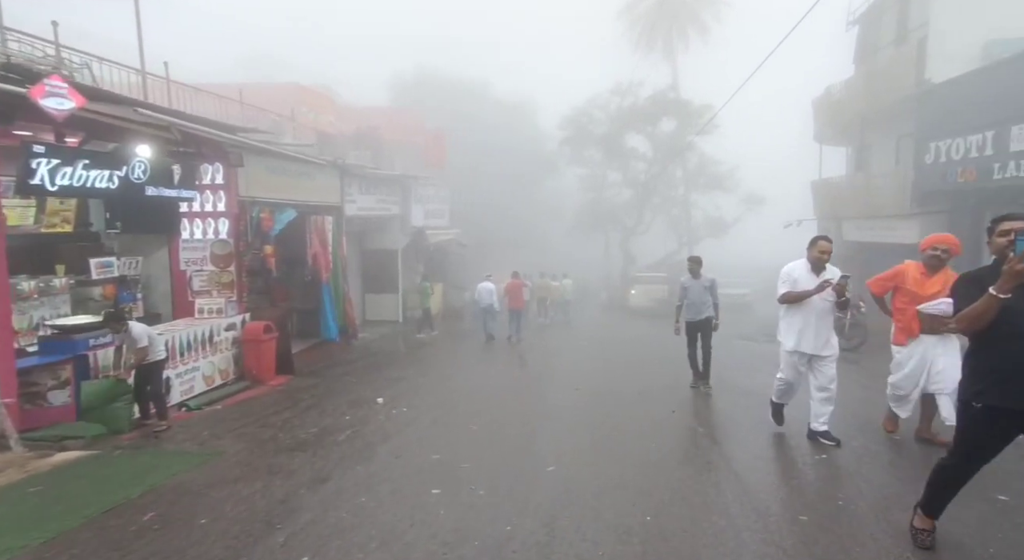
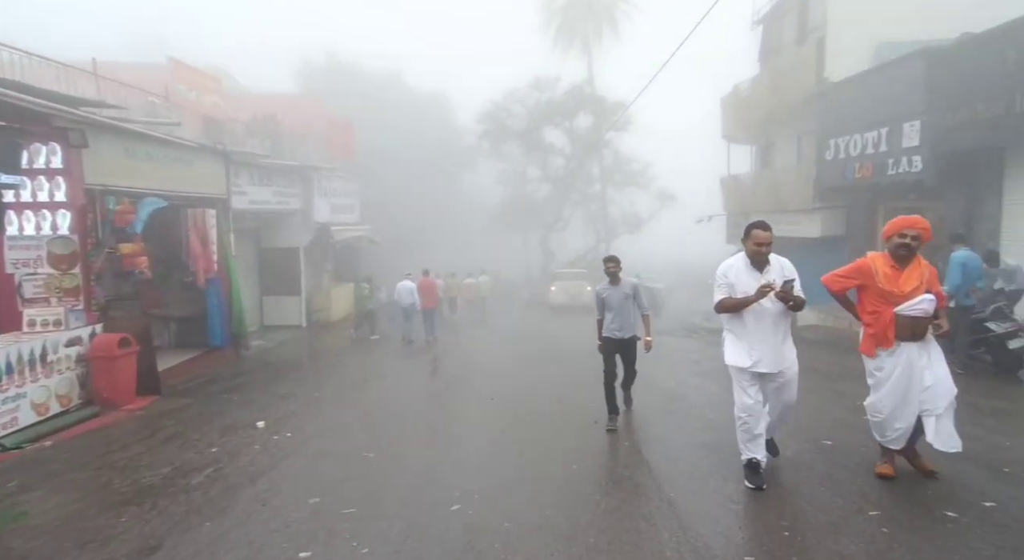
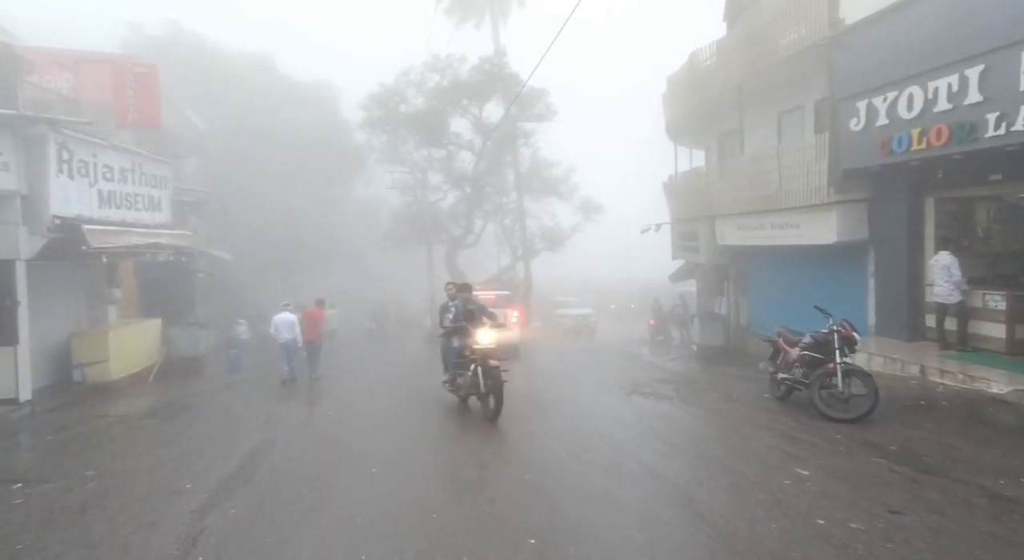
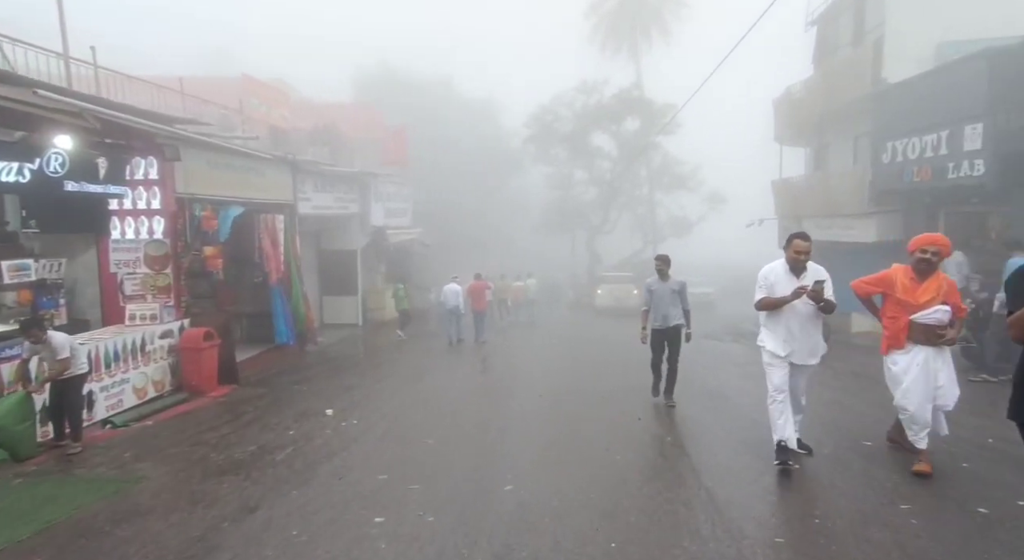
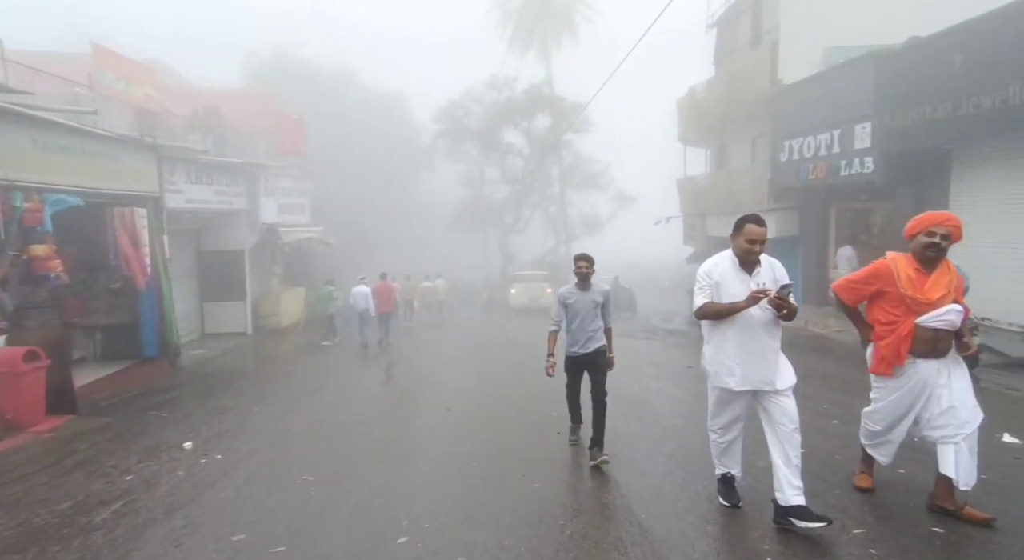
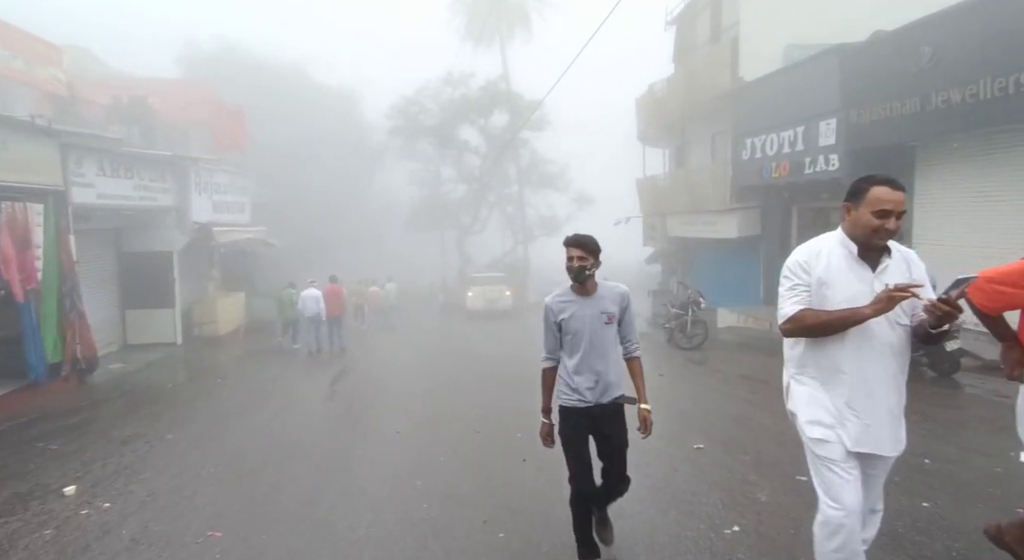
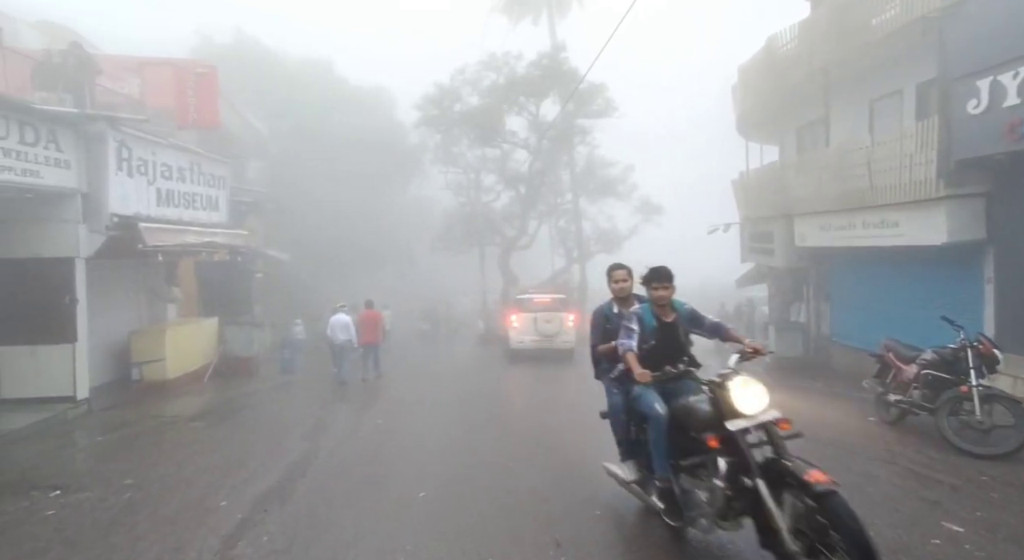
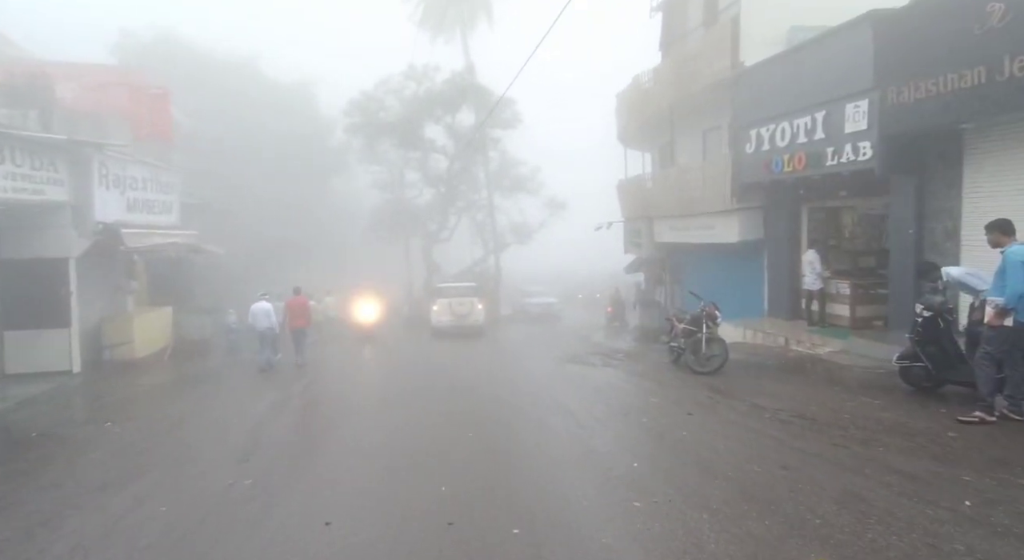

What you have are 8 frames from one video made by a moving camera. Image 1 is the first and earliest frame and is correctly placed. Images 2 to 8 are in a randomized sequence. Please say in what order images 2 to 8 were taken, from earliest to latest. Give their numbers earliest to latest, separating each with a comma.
4, 2, 5, 6, 8, 3, 7
